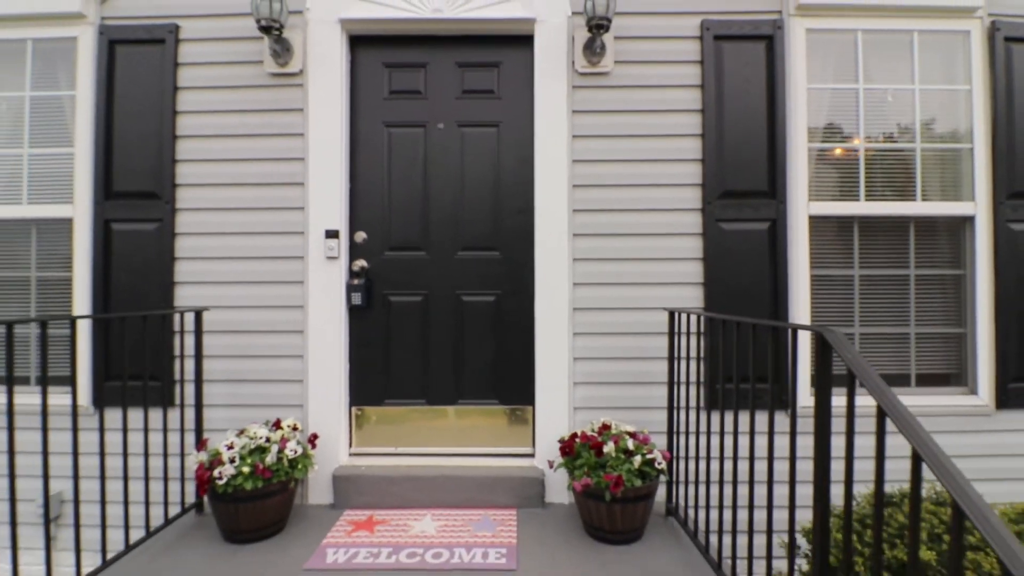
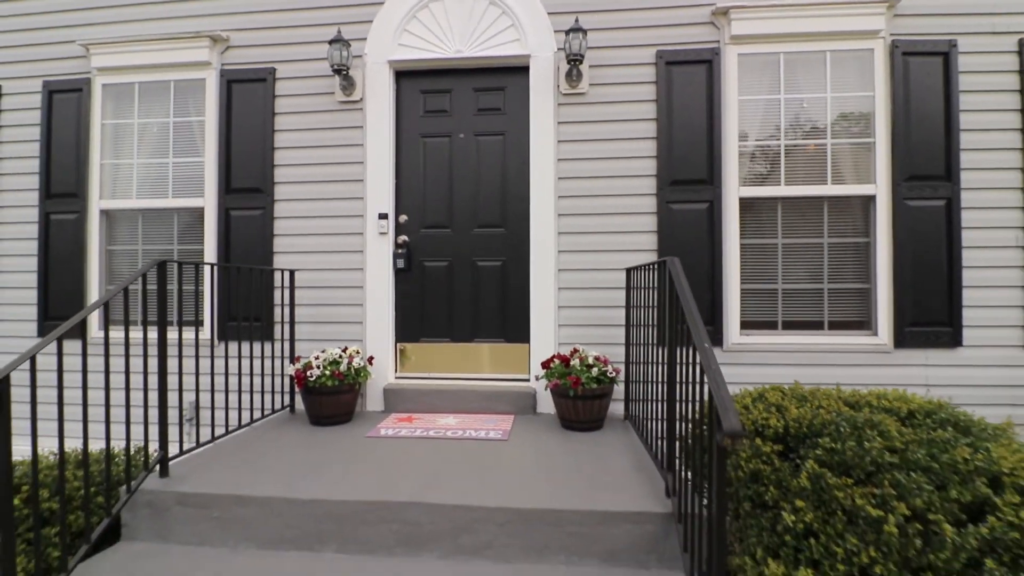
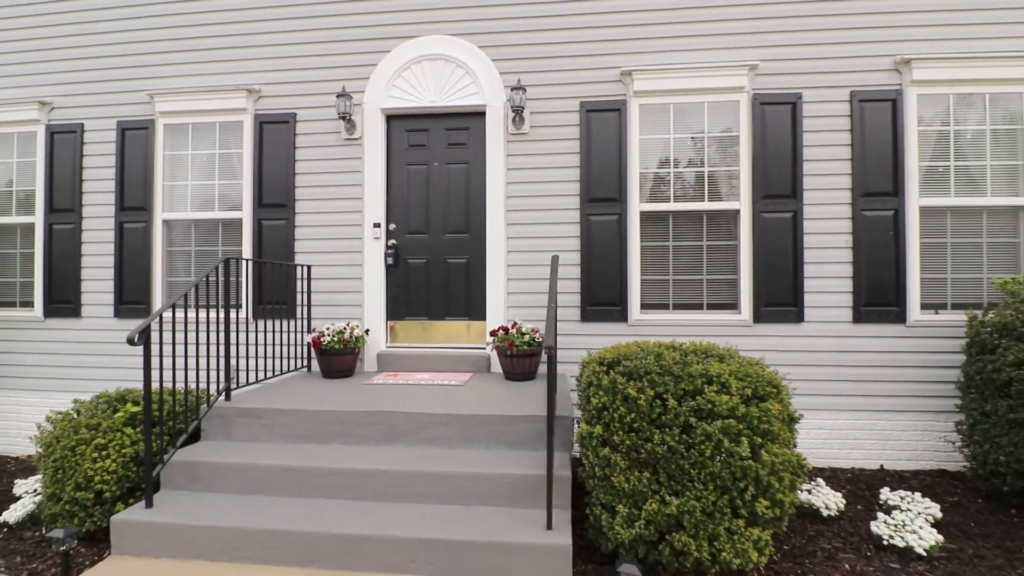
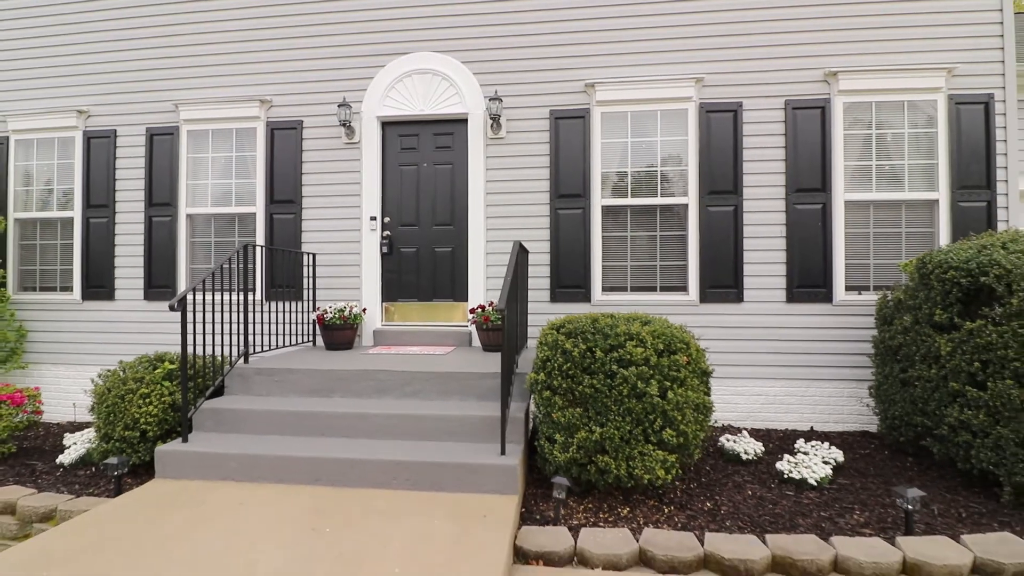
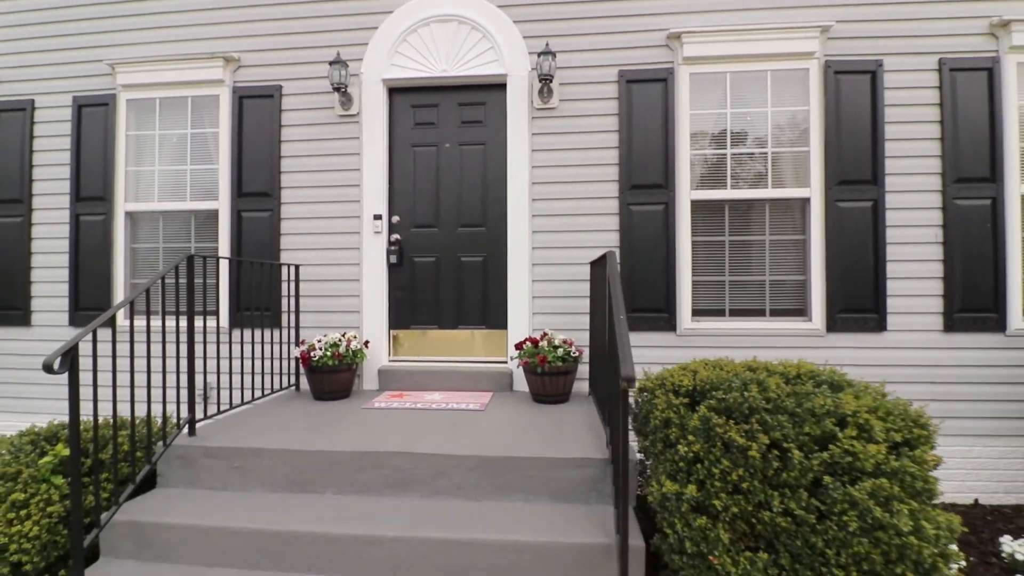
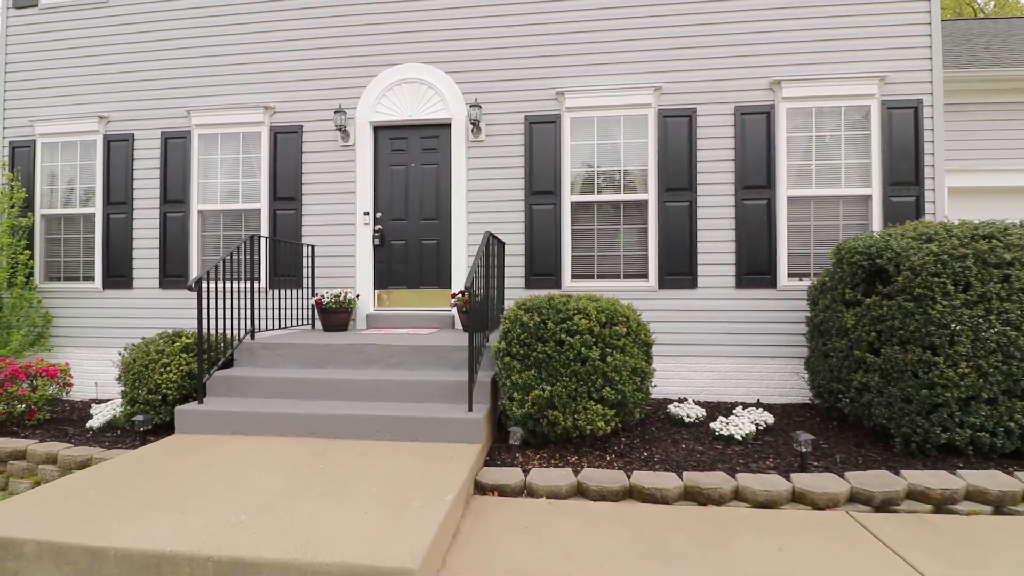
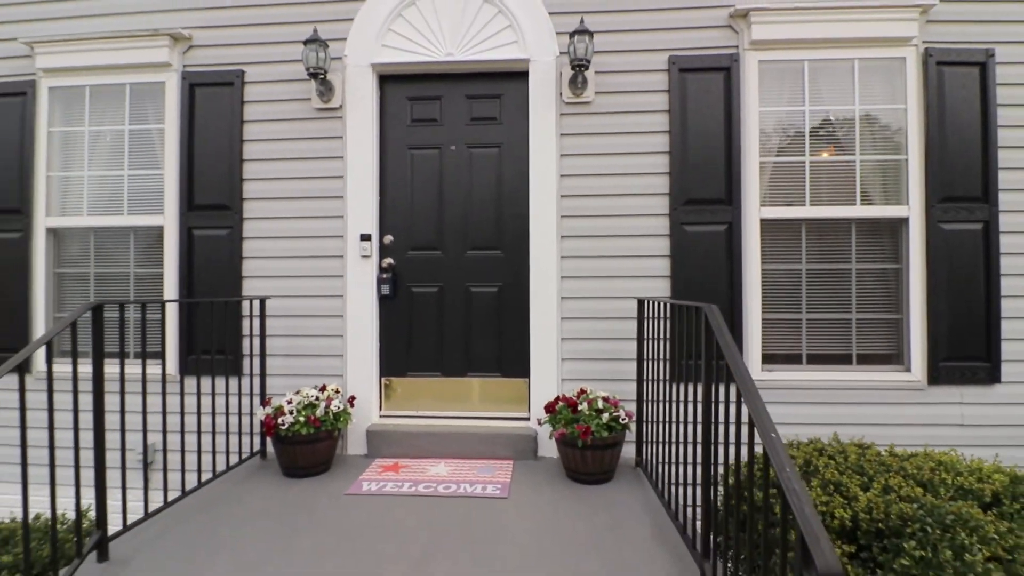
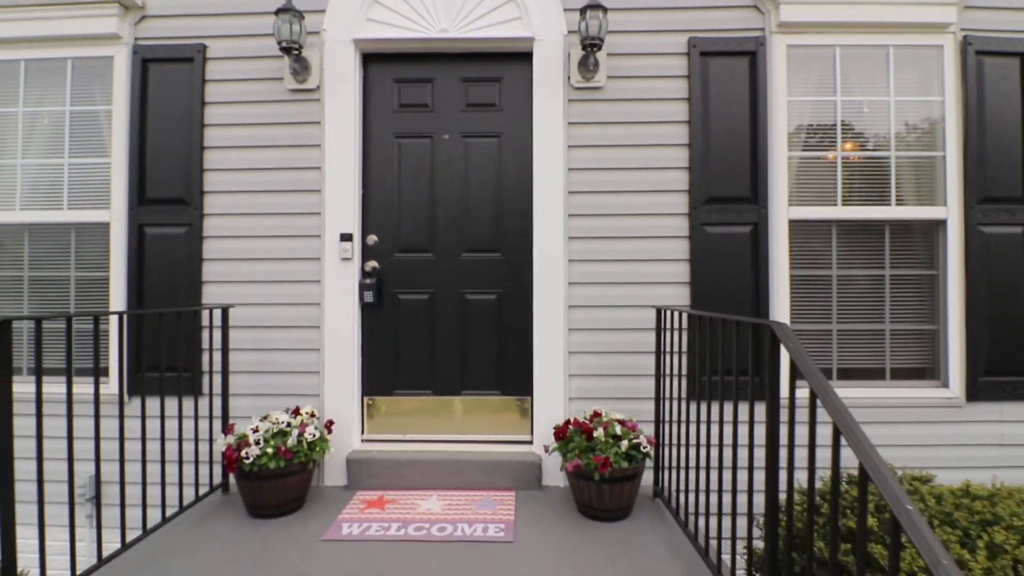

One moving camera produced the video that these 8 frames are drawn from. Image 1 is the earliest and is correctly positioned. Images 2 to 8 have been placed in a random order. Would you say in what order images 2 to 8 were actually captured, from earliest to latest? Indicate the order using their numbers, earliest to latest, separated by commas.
8, 7, 2, 5, 3, 4, 6
